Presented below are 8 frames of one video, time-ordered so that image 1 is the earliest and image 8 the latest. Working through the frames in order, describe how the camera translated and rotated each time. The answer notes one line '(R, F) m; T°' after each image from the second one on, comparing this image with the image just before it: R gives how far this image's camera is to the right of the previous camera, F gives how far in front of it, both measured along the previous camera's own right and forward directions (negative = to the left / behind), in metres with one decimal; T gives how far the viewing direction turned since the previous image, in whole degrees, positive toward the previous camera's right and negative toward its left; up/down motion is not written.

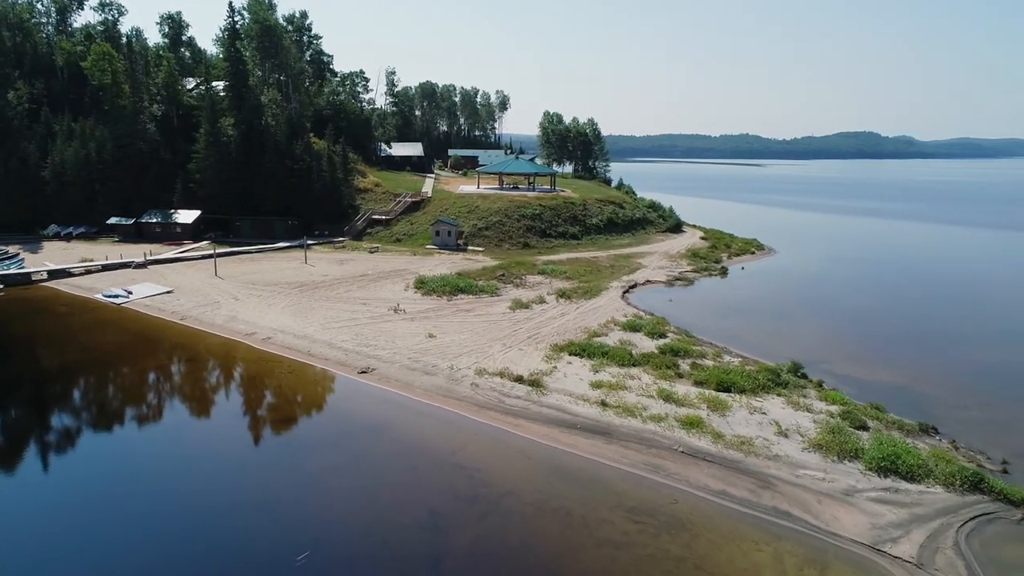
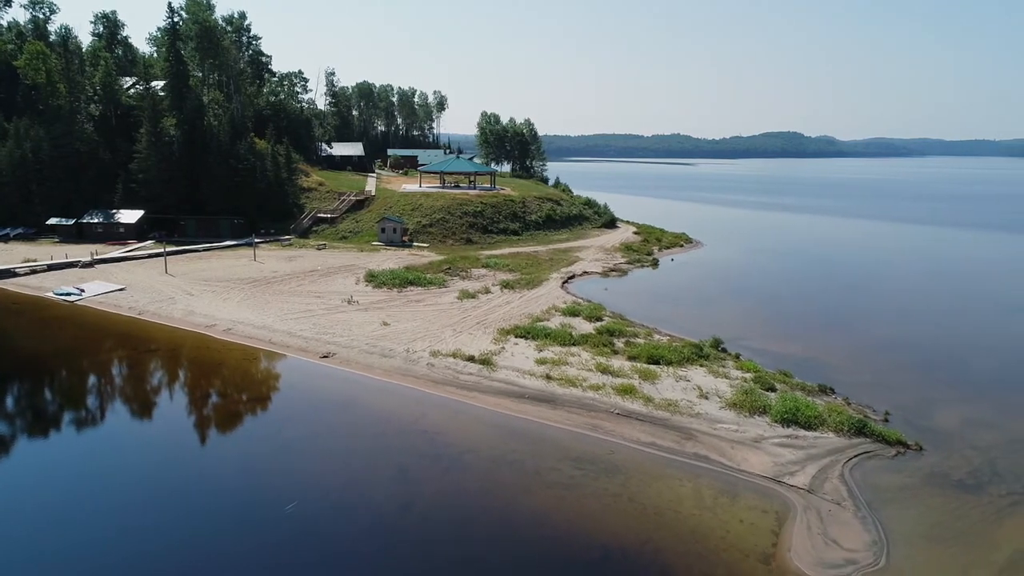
(-0.4, -1.9) m; +5°
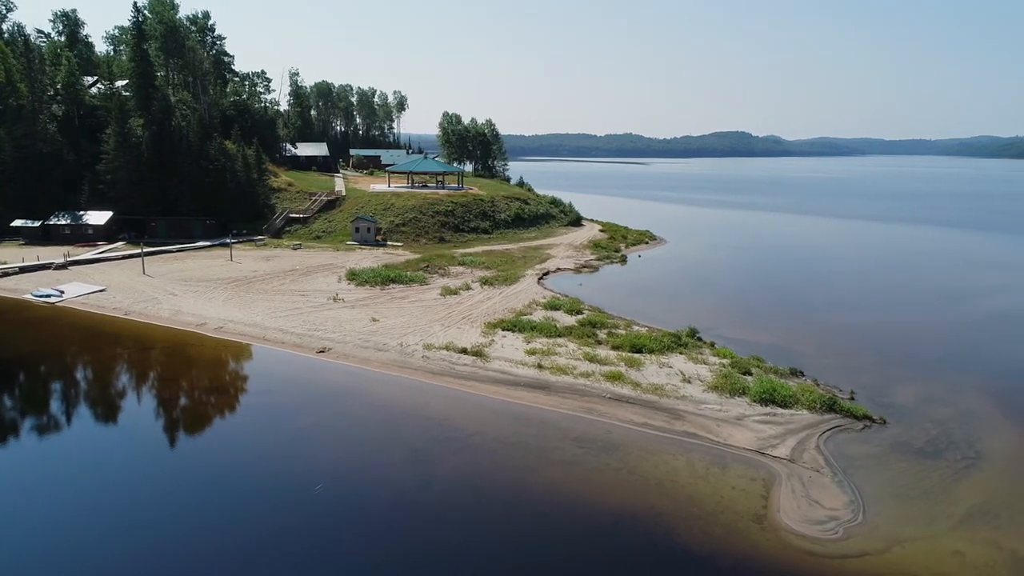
(-1.1, -1.1) m; +4°
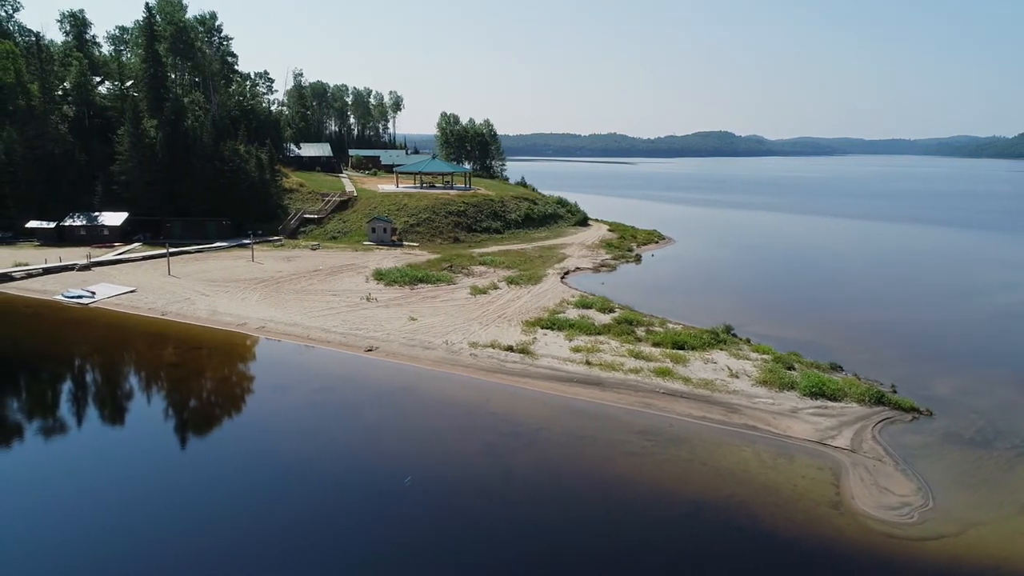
(-1.9, -0.5) m; +1°
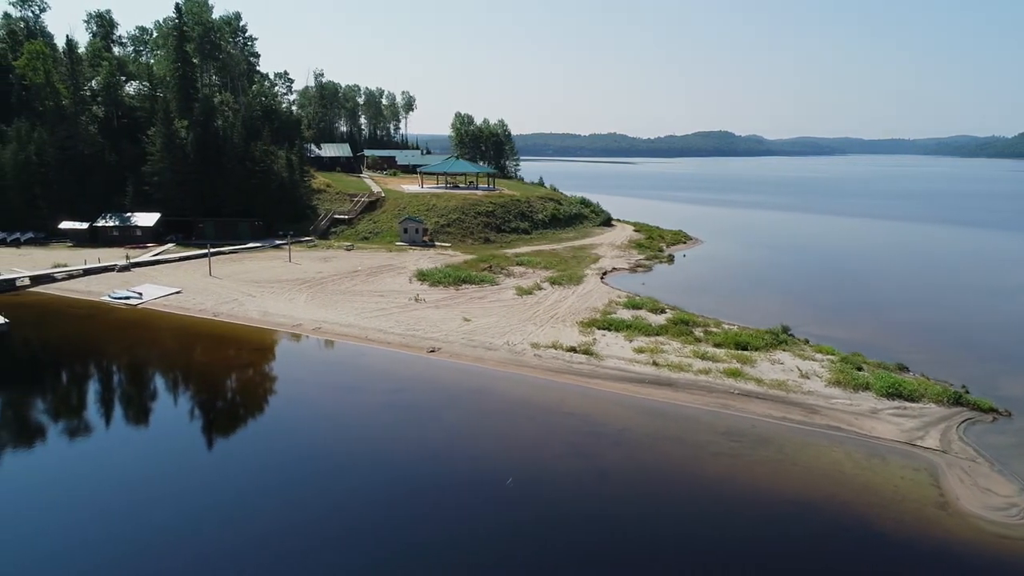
(-2.0, 0.0) m; 0°
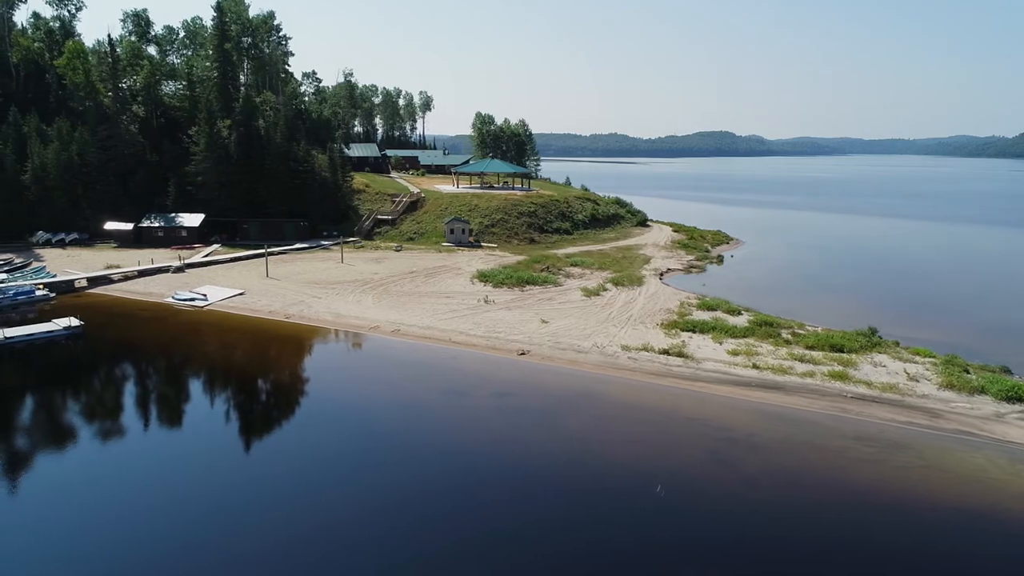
(-2.8, +0.4) m; 0°
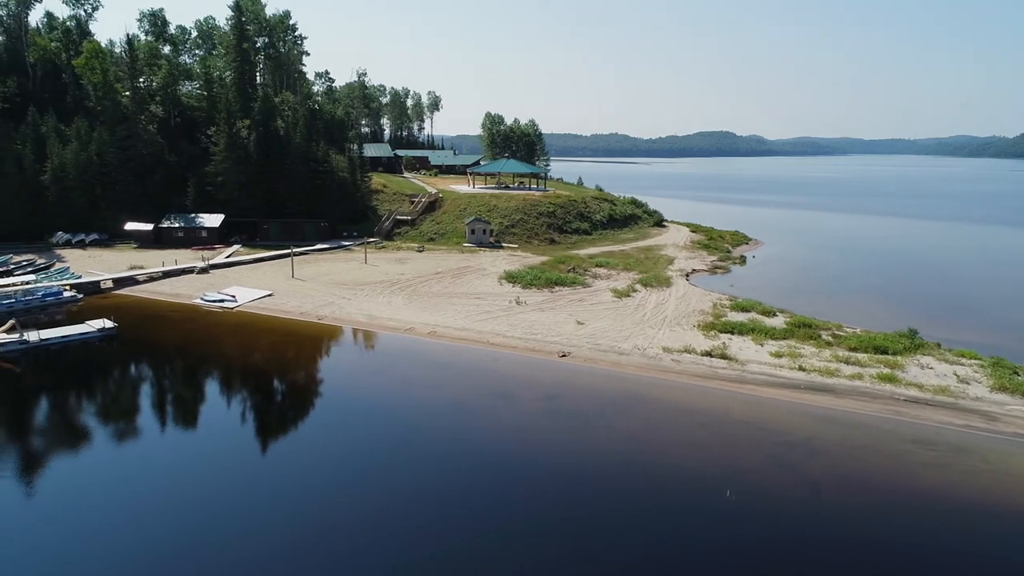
(-1.3, +0.2) m; 0°
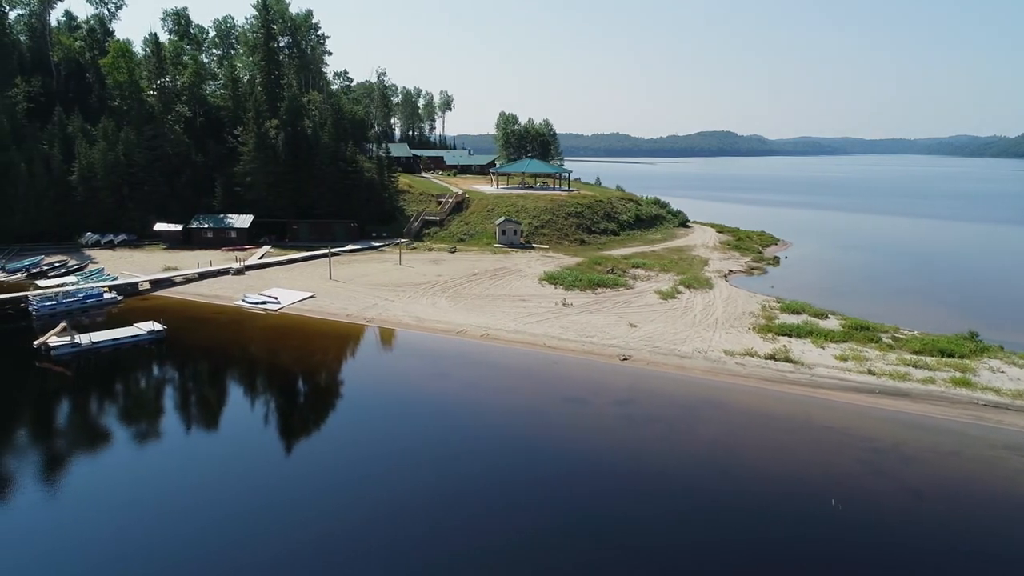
(-1.8, +0.3) m; 0°
